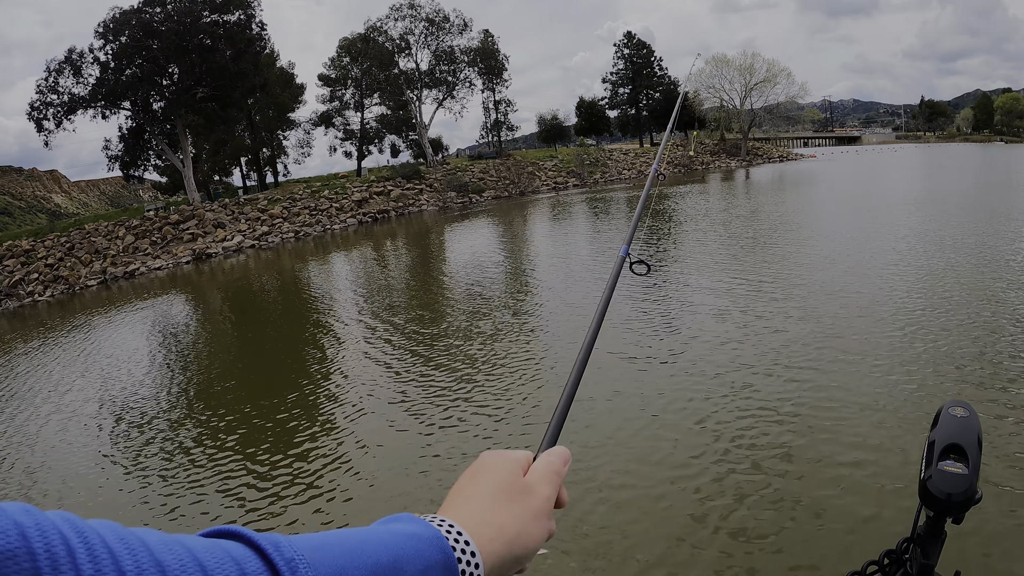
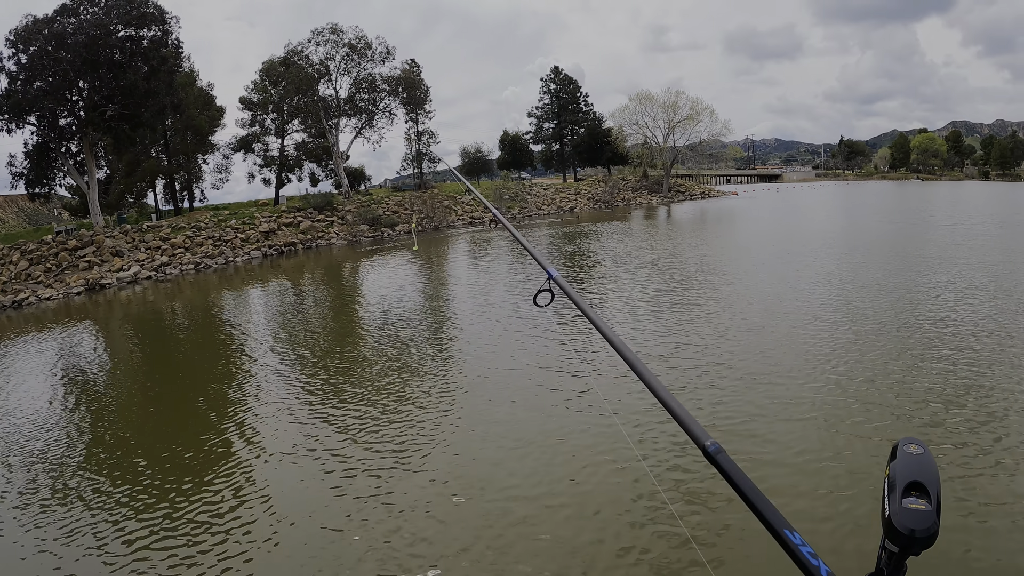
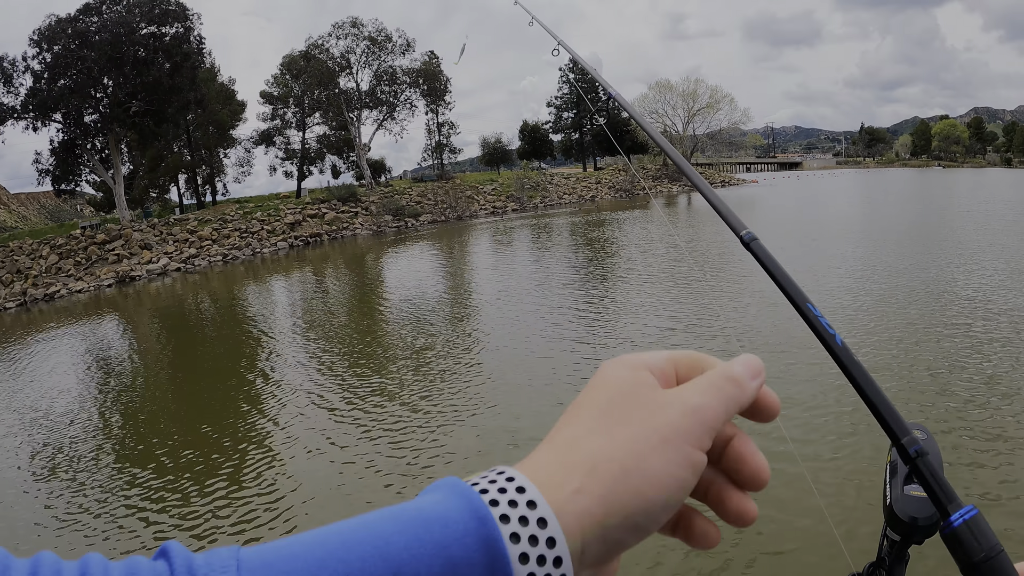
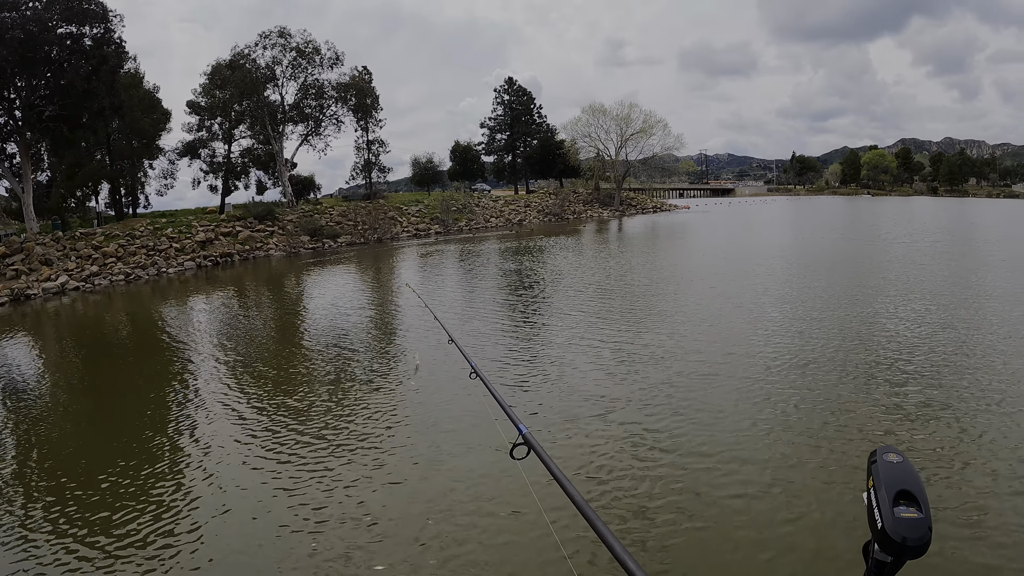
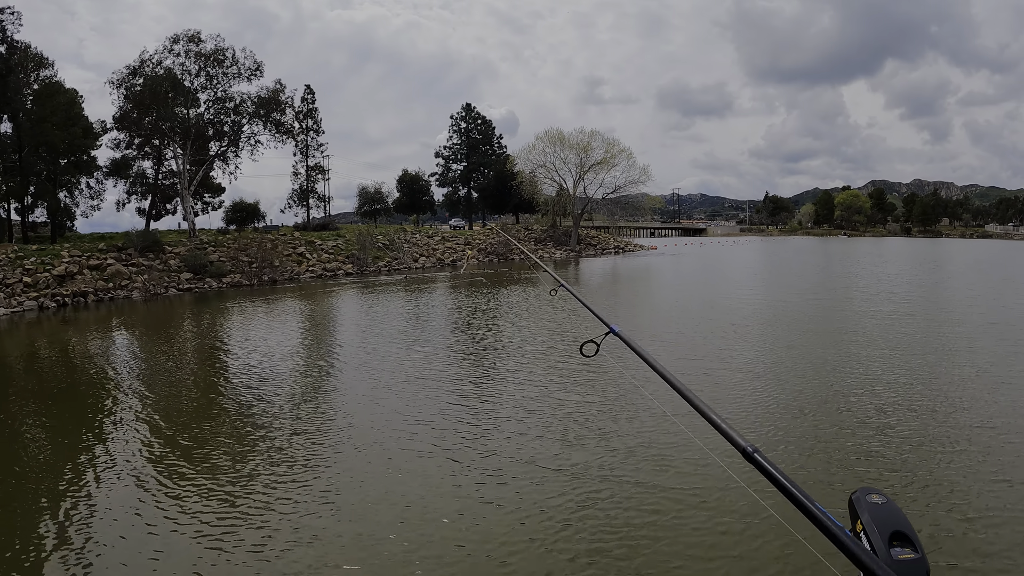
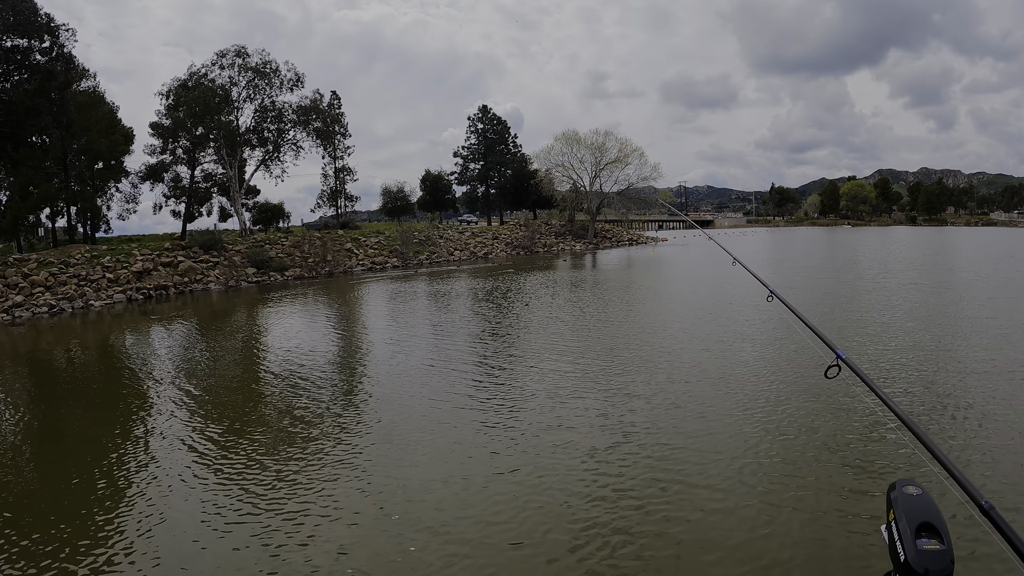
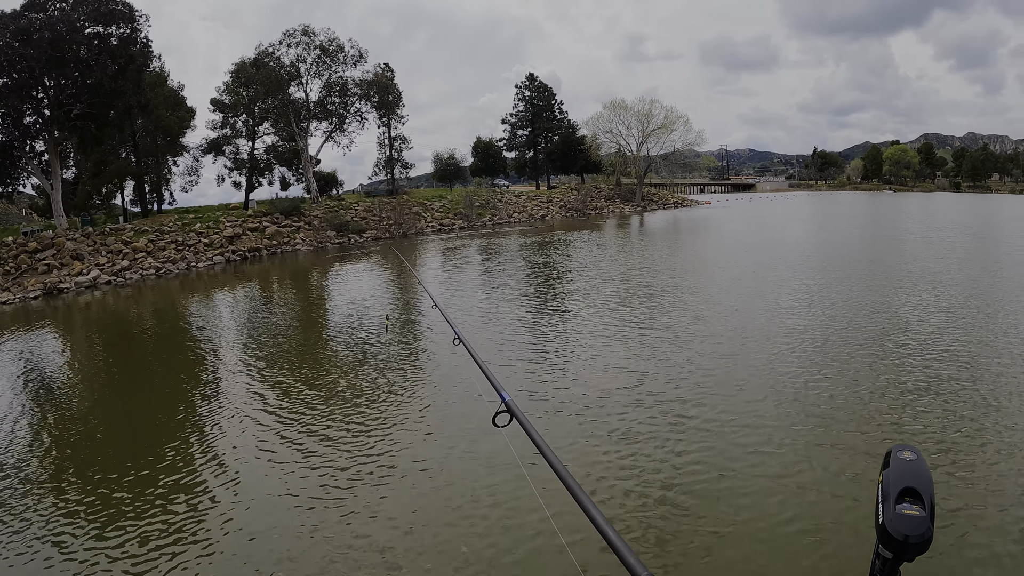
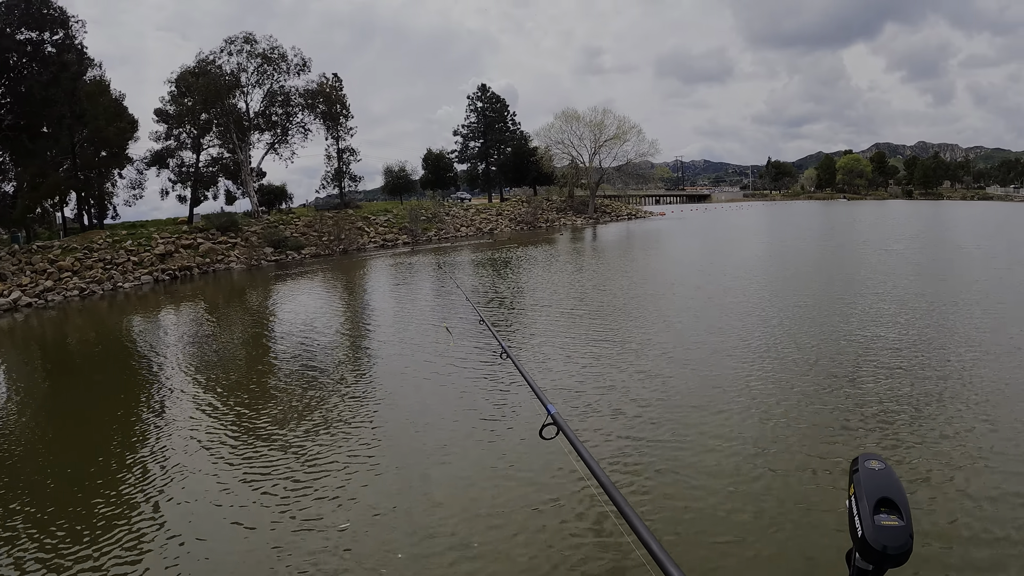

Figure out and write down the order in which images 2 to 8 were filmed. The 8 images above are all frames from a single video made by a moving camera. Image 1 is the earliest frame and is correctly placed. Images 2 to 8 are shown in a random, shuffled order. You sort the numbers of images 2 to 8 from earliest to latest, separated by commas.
3, 2, 7, 4, 8, 6, 5
